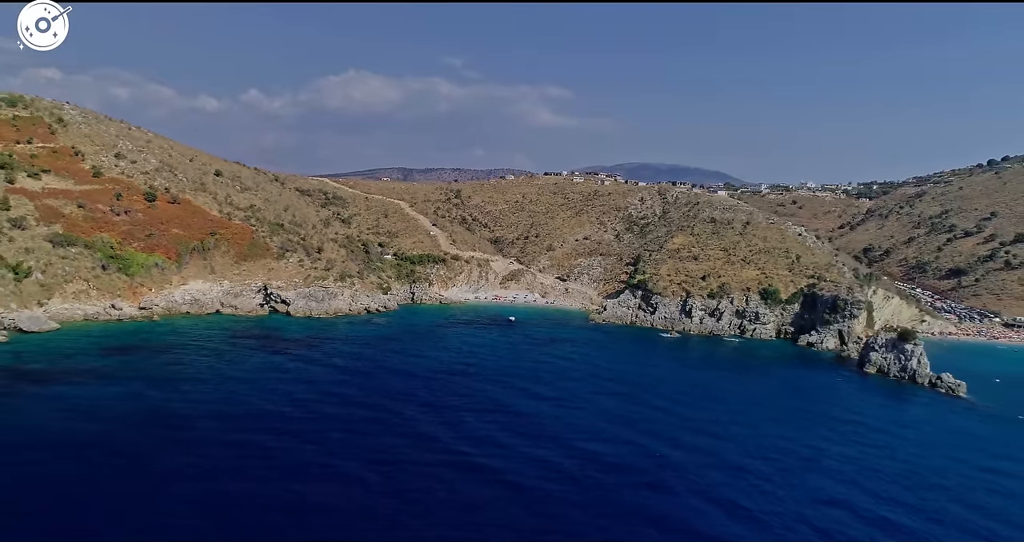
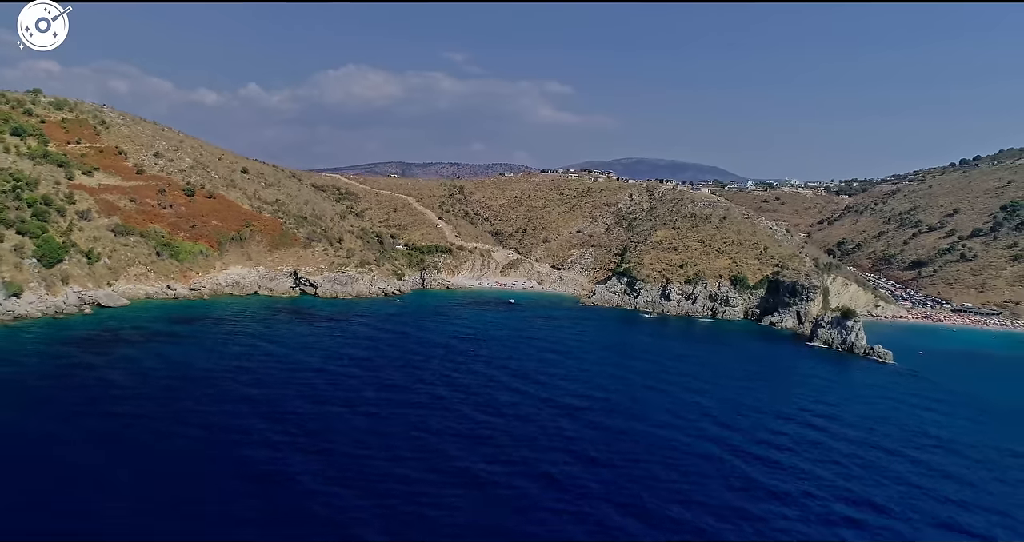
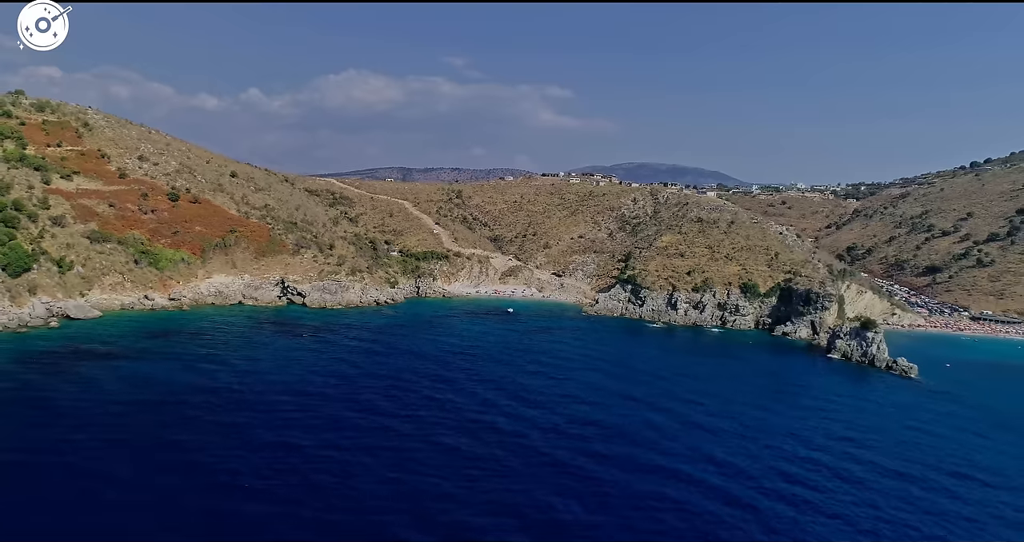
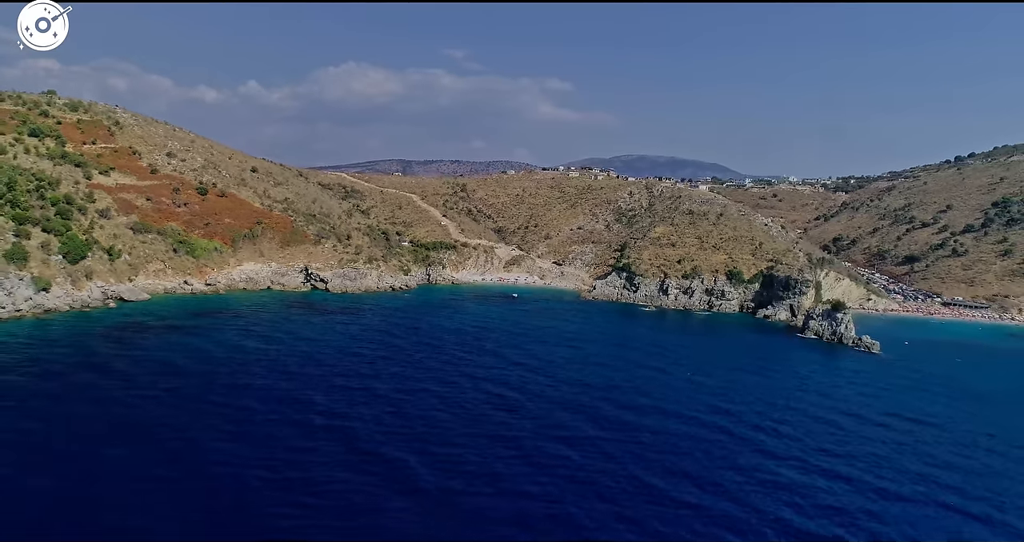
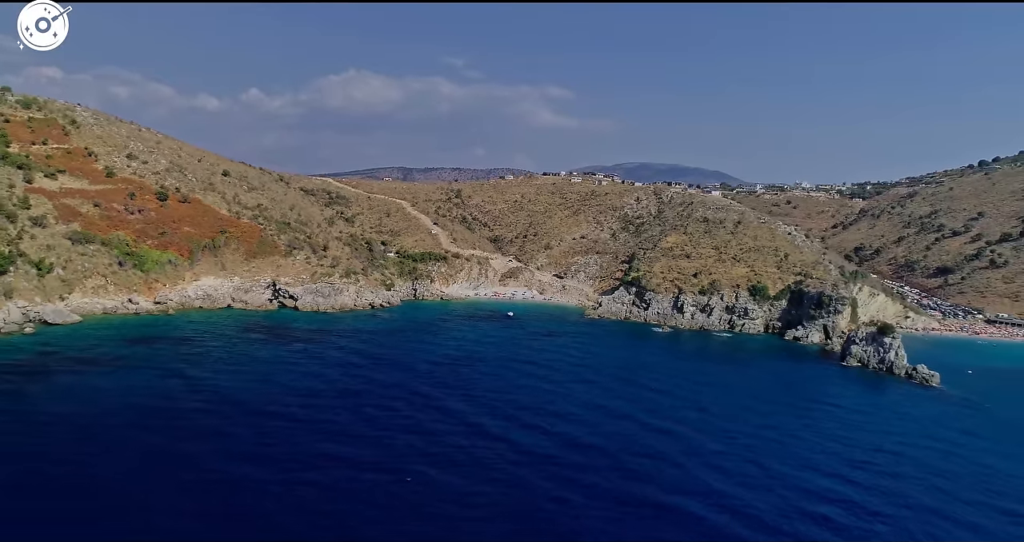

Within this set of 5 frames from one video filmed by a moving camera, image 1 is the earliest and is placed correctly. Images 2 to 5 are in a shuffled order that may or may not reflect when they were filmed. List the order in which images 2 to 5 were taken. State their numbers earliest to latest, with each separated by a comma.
5, 3, 2, 4
